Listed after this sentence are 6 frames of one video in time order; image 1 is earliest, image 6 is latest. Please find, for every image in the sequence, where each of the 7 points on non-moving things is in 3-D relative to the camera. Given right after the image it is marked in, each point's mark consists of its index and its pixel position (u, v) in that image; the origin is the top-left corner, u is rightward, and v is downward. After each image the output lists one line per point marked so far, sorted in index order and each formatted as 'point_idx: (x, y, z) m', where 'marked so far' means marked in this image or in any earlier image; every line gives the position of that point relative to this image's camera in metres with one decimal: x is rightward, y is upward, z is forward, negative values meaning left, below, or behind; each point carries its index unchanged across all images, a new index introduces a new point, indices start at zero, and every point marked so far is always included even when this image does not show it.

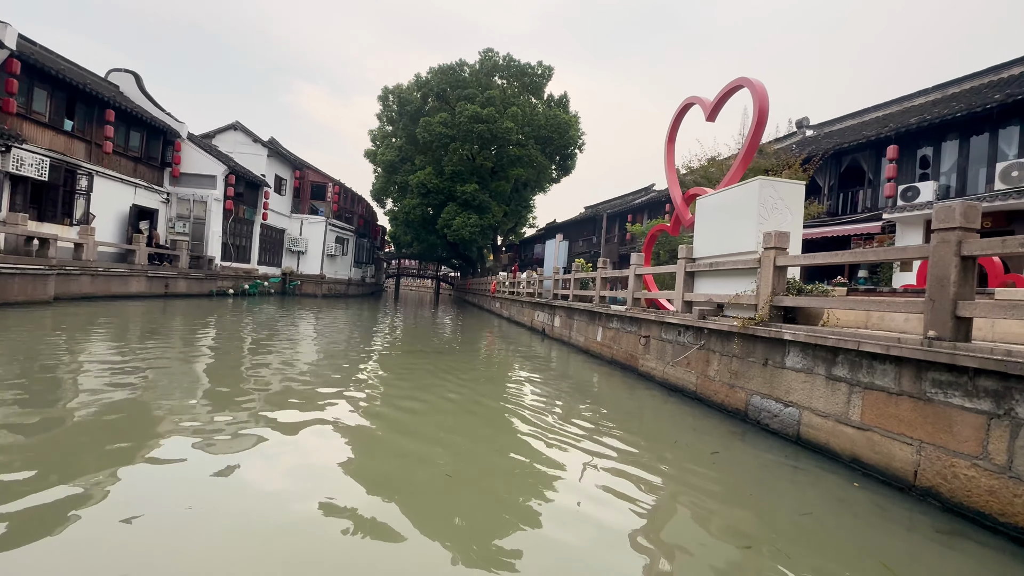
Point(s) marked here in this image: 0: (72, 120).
0: (-14.5, +5.5, +14.9) m
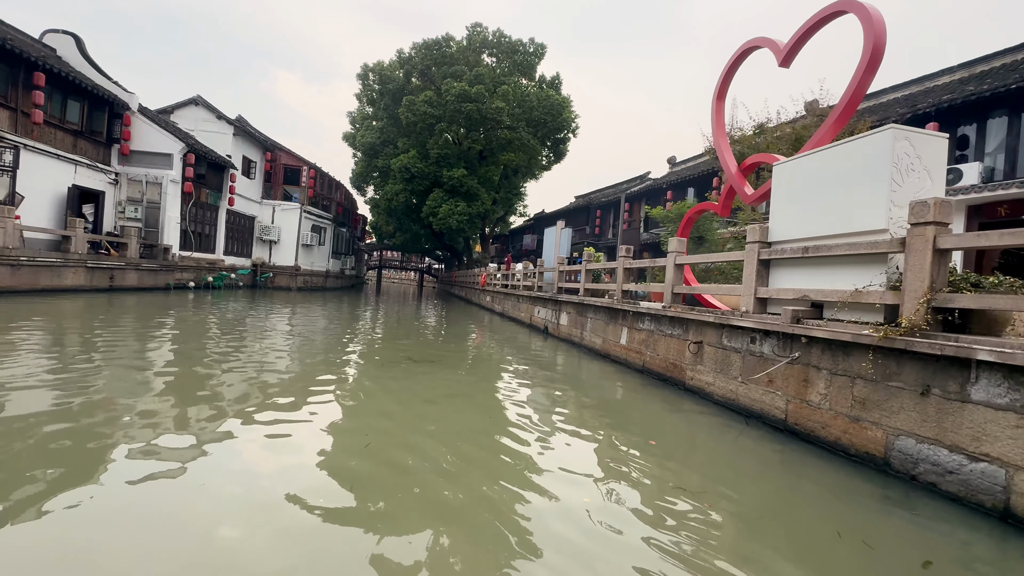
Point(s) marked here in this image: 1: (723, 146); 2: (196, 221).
0: (-14.6, +5.7, +12.6) m
1: (+3.0, +2.0, +6.5) m
2: (-13.8, +2.9, +19.6) m
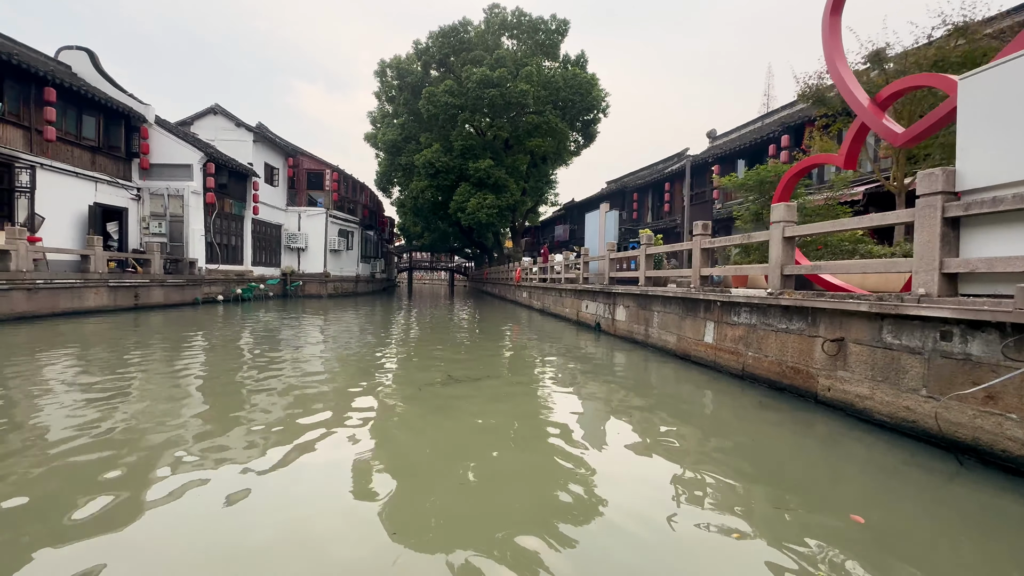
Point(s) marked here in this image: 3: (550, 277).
0: (-13.8, +5.0, +12.2) m
1: (+3.6, +2.3, +4.9) m
2: (-12.4, +2.4, +19.1) m
3: (+1.4, +0.4, +16.5) m
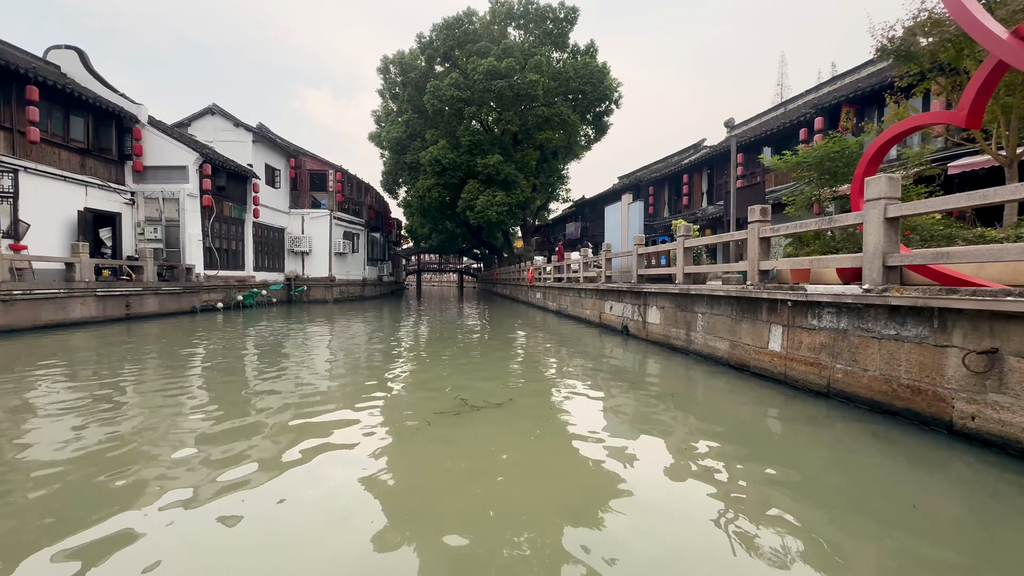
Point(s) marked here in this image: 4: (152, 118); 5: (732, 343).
0: (-13.5, +4.7, +11.4) m
1: (+3.8, +2.3, +3.8) m
2: (-11.9, +2.1, +18.3) m
3: (+1.9, +0.4, +15.5) m
4: (-13.3, +6.3, +16.7) m
5: (+2.9, -0.7, +6.0) m
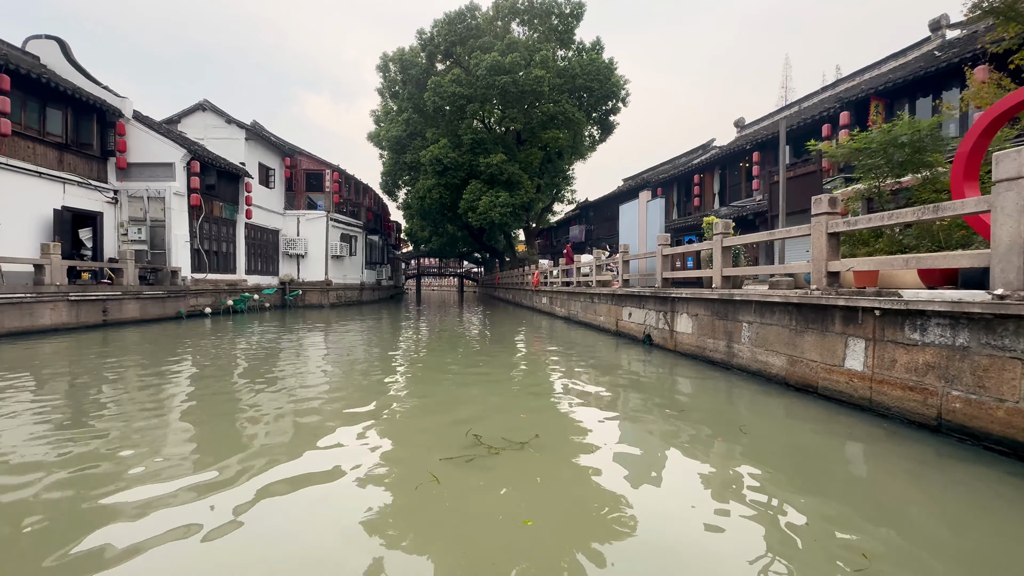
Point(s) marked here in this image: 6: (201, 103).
0: (-13.3, +4.6, +10.5) m
1: (+4.0, +2.3, +2.9) m
2: (-11.7, +1.9, +17.4) m
3: (+2.1, +0.2, +14.6) m
4: (-13.1, +6.1, +15.8) m
5: (+3.2, -0.8, +5.1) m
6: (-13.3, +7.9, +19.2) m
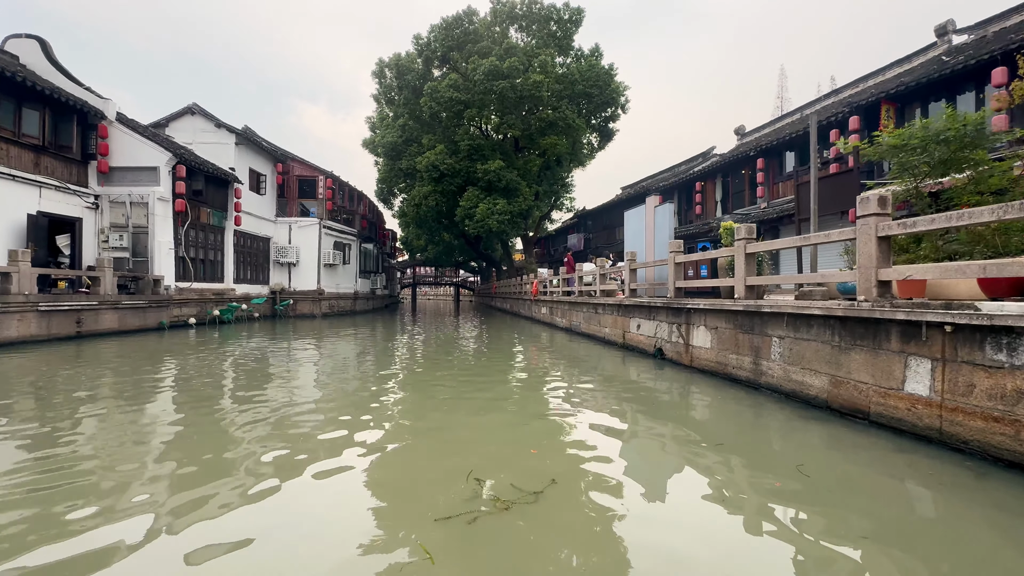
0: (-13.3, +4.4, +9.9) m
1: (+4.1, +2.2, +2.3) m
2: (-11.7, +1.6, +16.7) m
3: (+2.0, -0.1, +14.0) m
4: (-13.2, +5.8, +15.2) m
5: (+3.2, -0.9, +4.5) m
6: (-13.3, +7.5, +18.6) m
